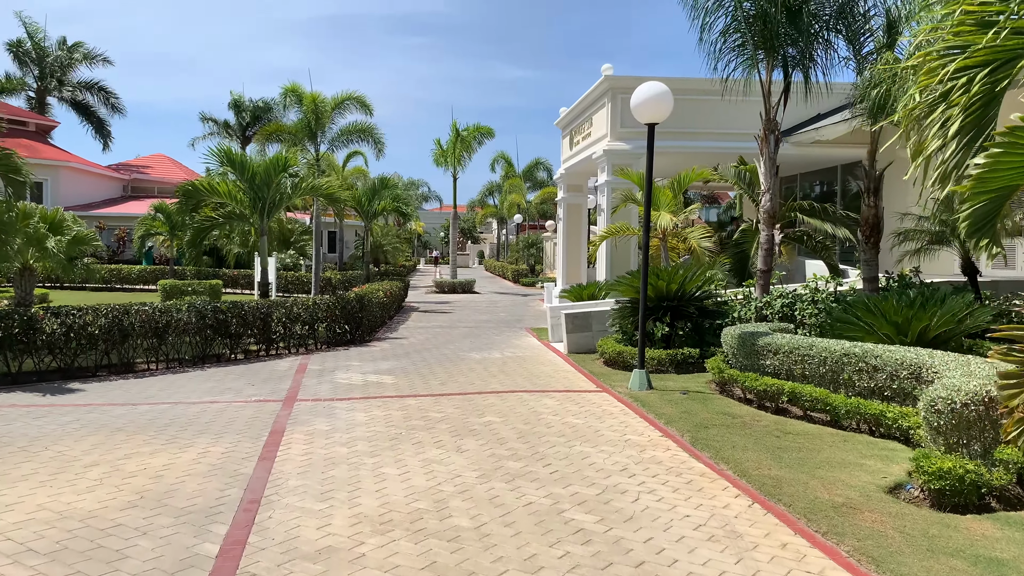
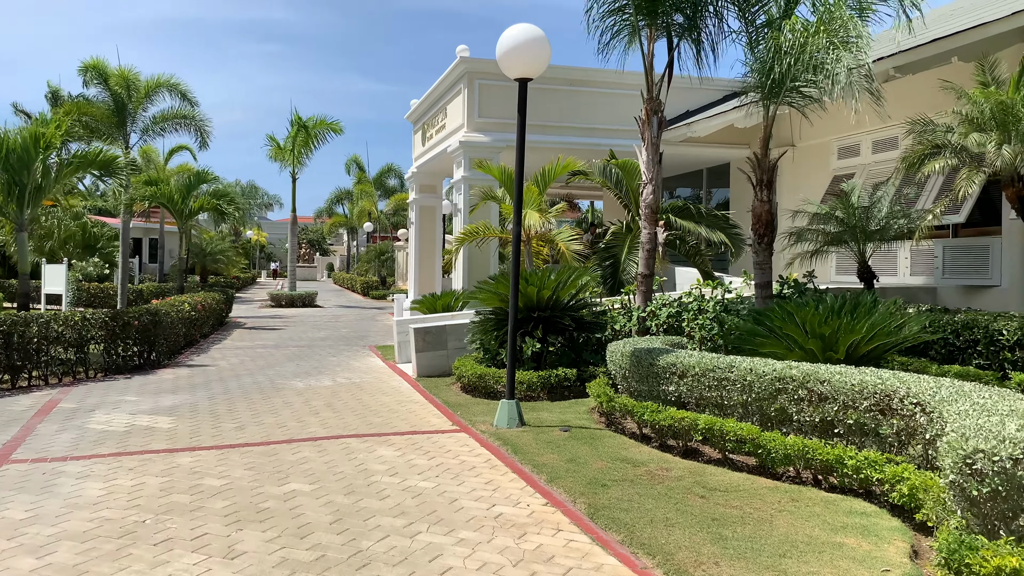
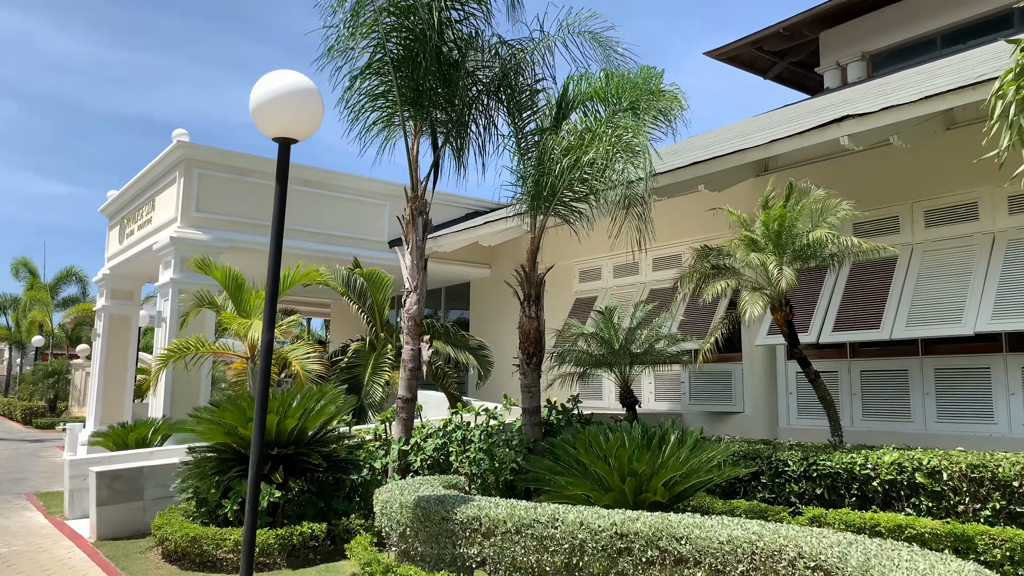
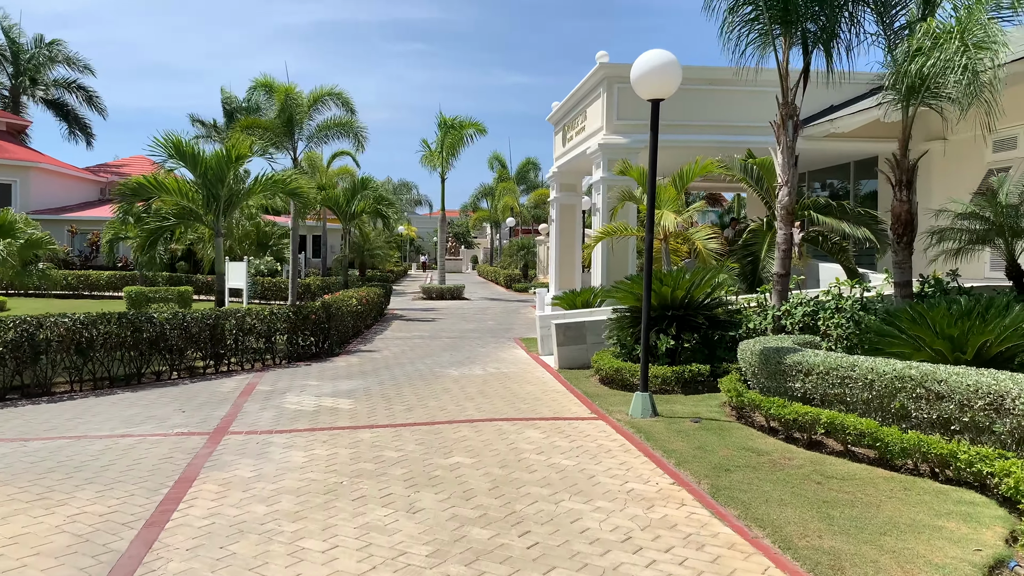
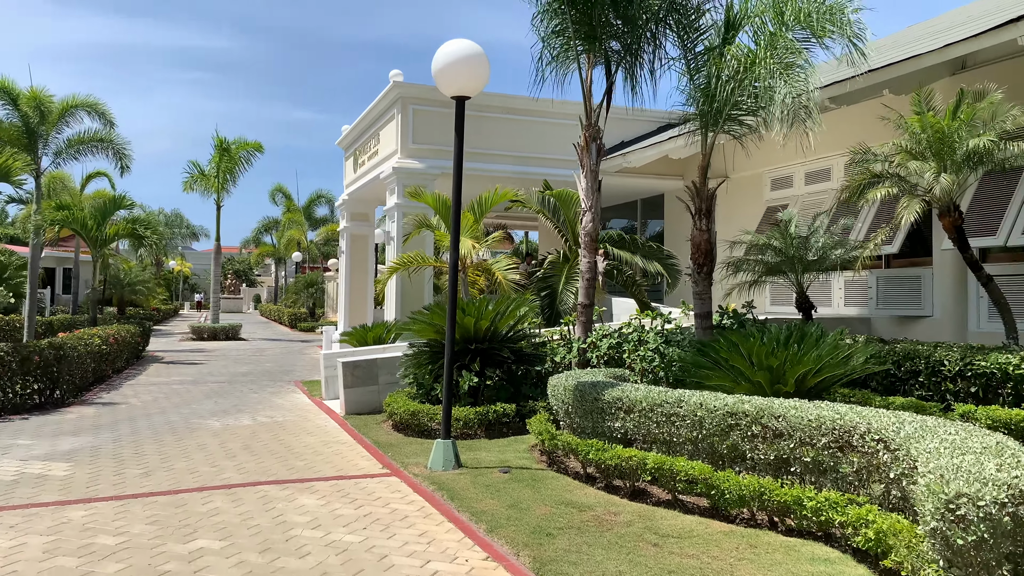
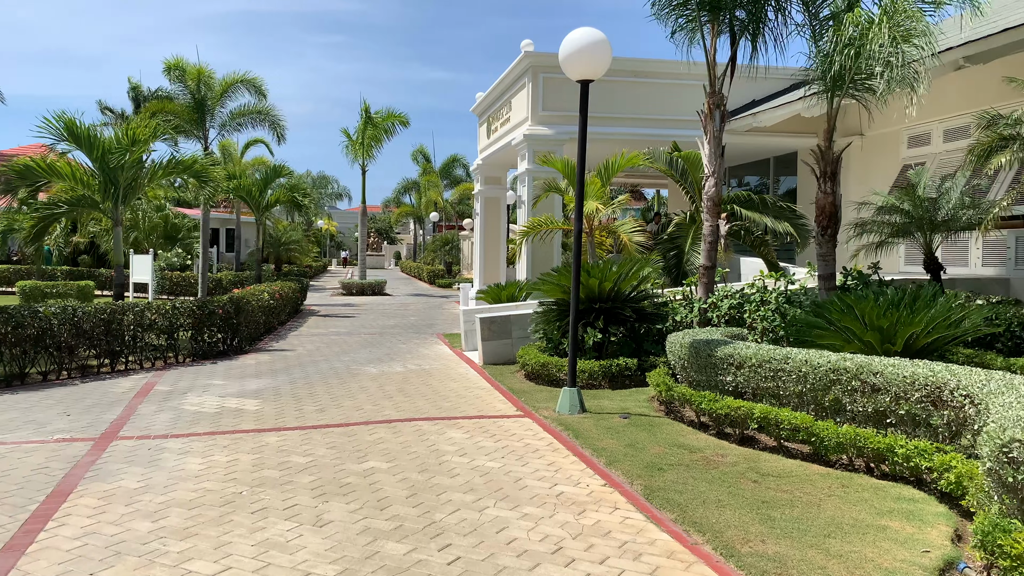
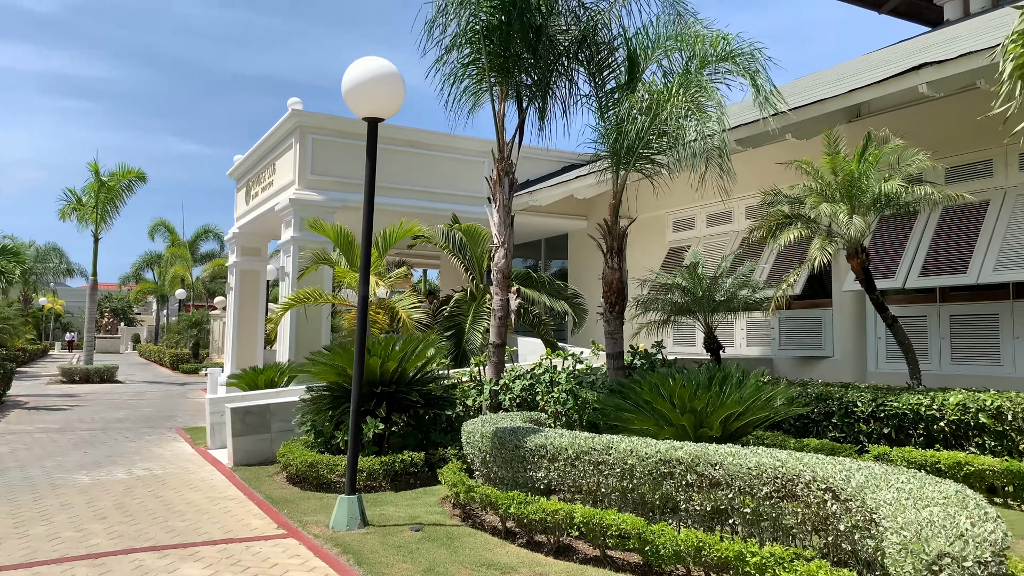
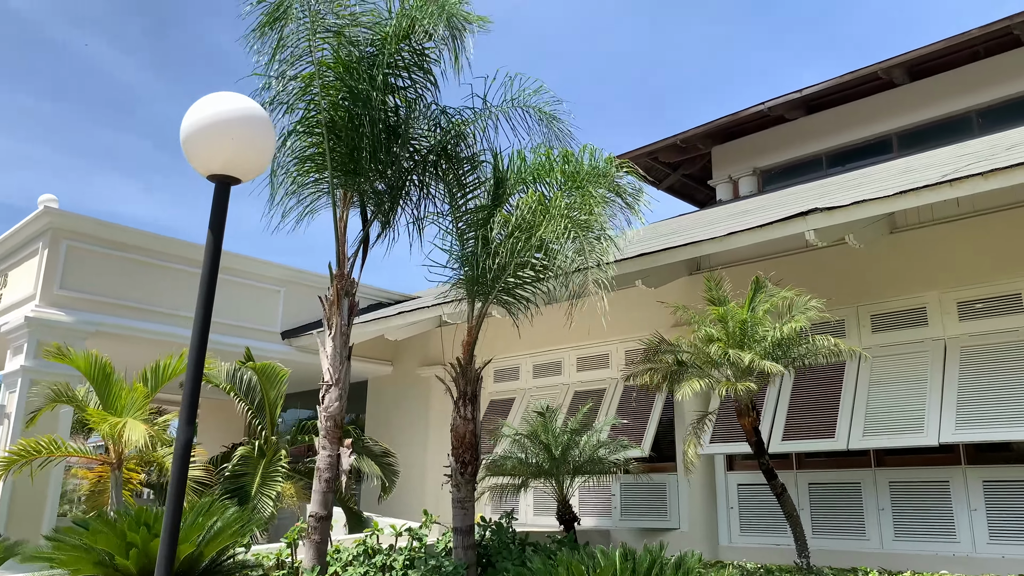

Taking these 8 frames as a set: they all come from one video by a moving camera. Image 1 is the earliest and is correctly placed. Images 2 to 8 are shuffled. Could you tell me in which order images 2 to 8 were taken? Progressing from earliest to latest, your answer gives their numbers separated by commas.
4, 6, 2, 5, 7, 3, 8
